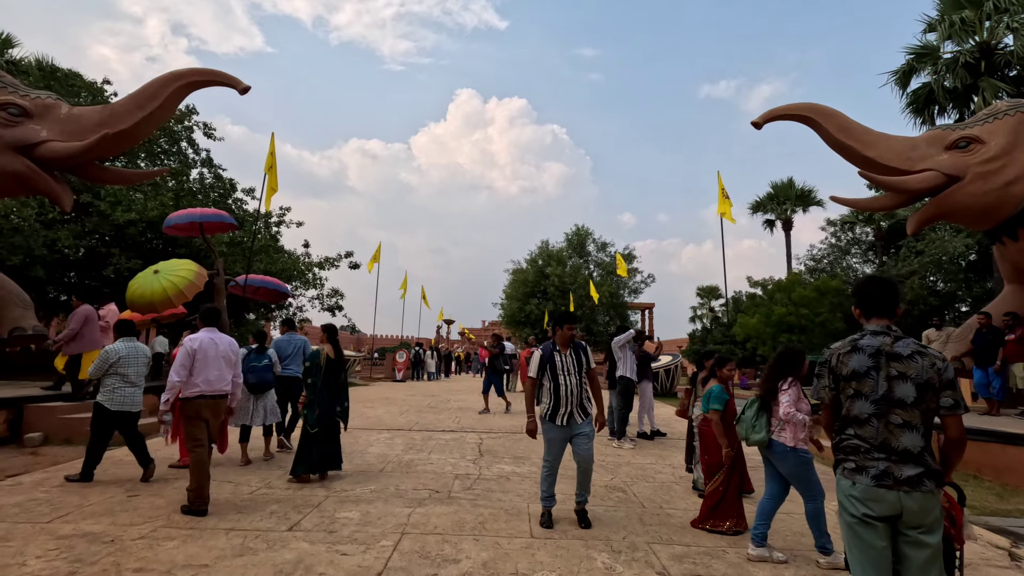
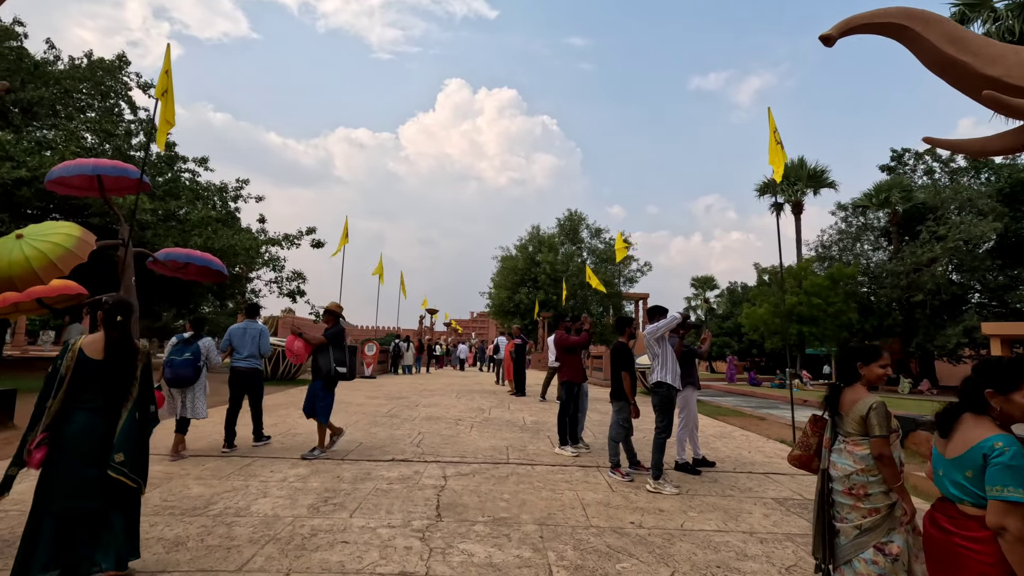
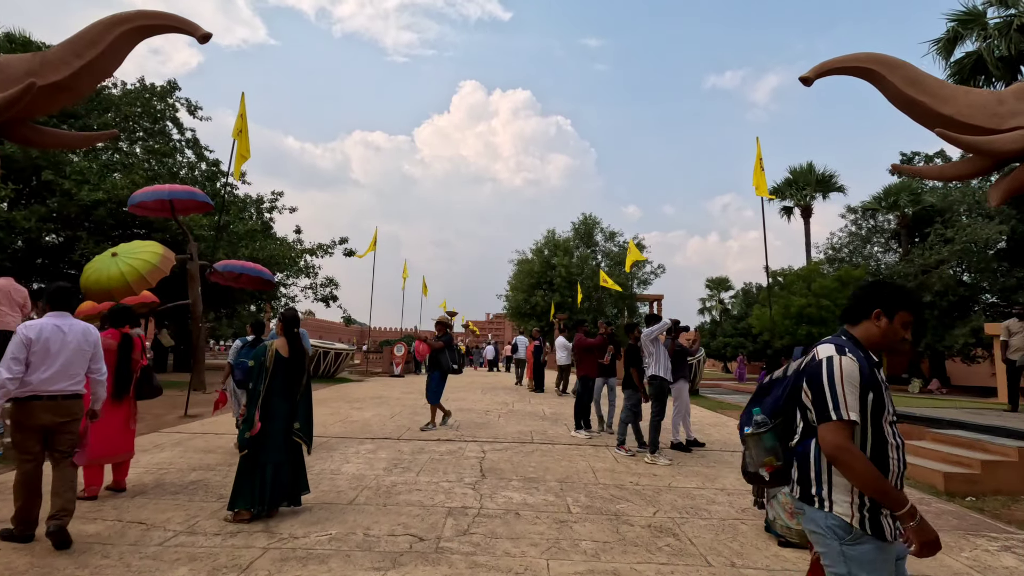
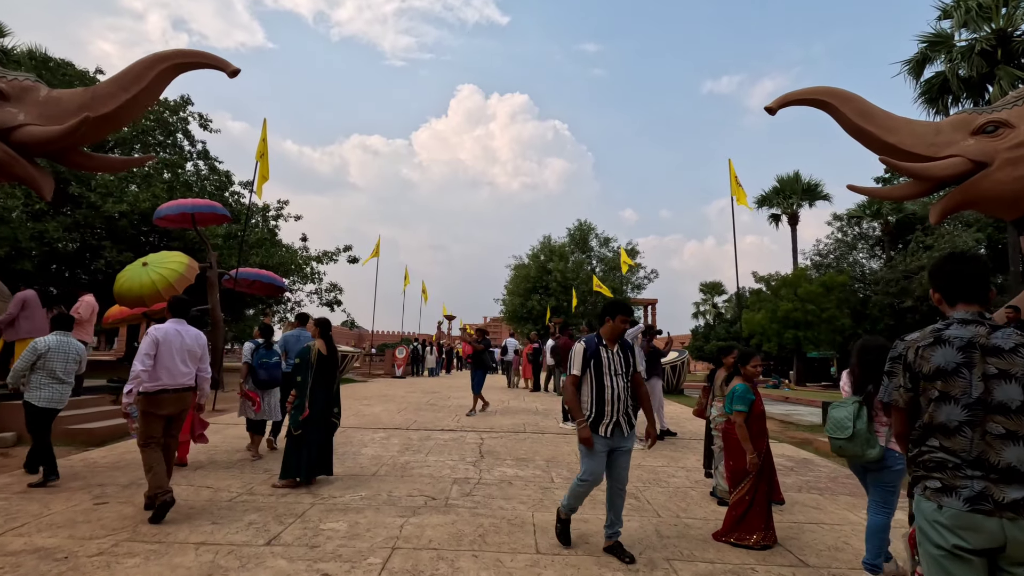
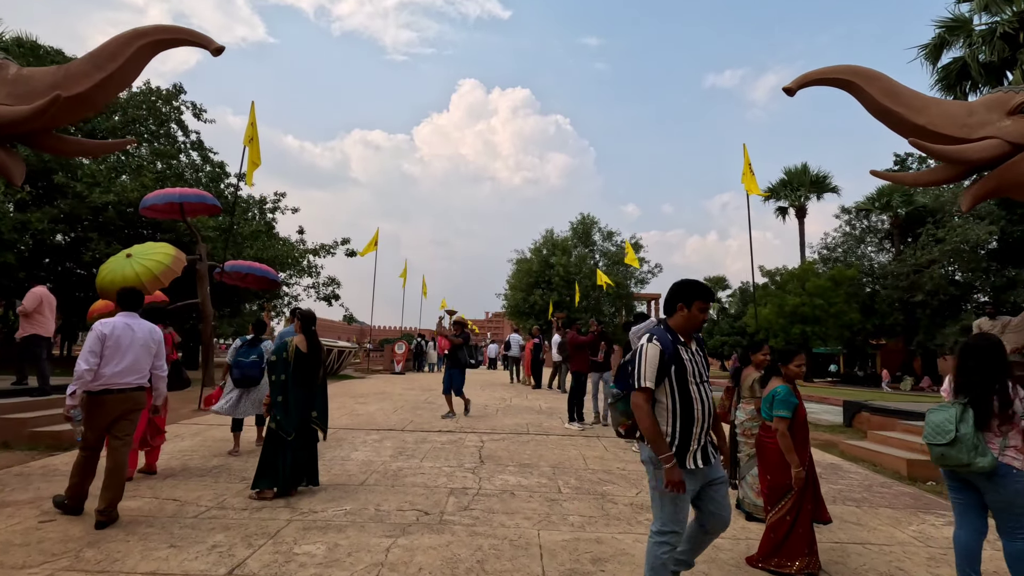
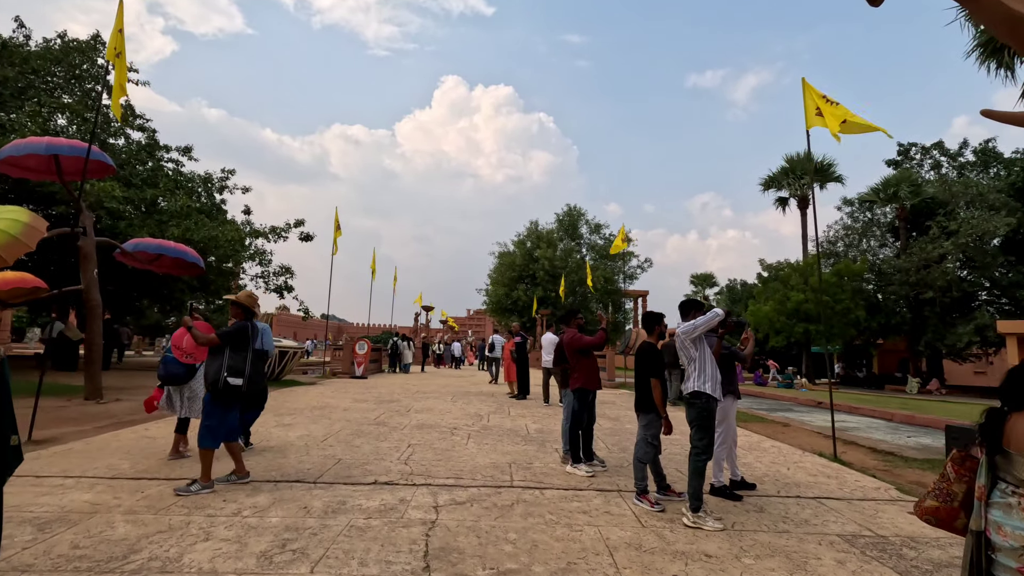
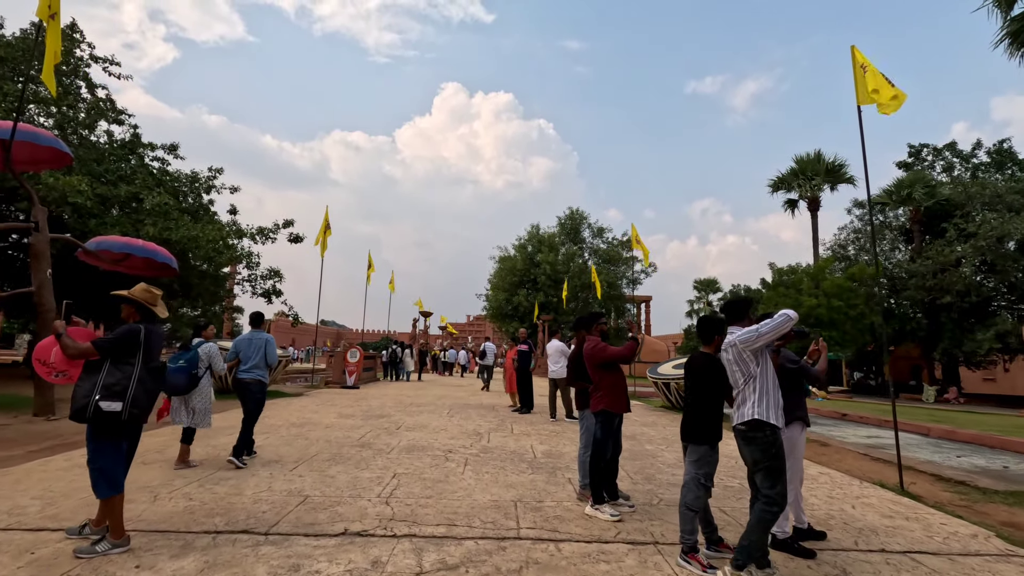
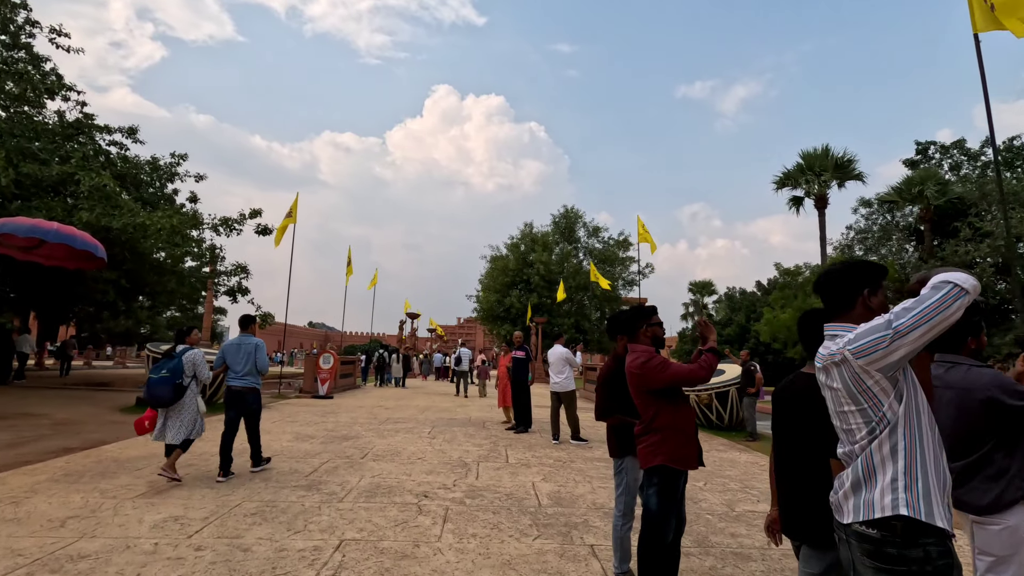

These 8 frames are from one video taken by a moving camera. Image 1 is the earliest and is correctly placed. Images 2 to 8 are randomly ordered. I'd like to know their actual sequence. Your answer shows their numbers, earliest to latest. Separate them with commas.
4, 5, 3, 2, 6, 7, 8
